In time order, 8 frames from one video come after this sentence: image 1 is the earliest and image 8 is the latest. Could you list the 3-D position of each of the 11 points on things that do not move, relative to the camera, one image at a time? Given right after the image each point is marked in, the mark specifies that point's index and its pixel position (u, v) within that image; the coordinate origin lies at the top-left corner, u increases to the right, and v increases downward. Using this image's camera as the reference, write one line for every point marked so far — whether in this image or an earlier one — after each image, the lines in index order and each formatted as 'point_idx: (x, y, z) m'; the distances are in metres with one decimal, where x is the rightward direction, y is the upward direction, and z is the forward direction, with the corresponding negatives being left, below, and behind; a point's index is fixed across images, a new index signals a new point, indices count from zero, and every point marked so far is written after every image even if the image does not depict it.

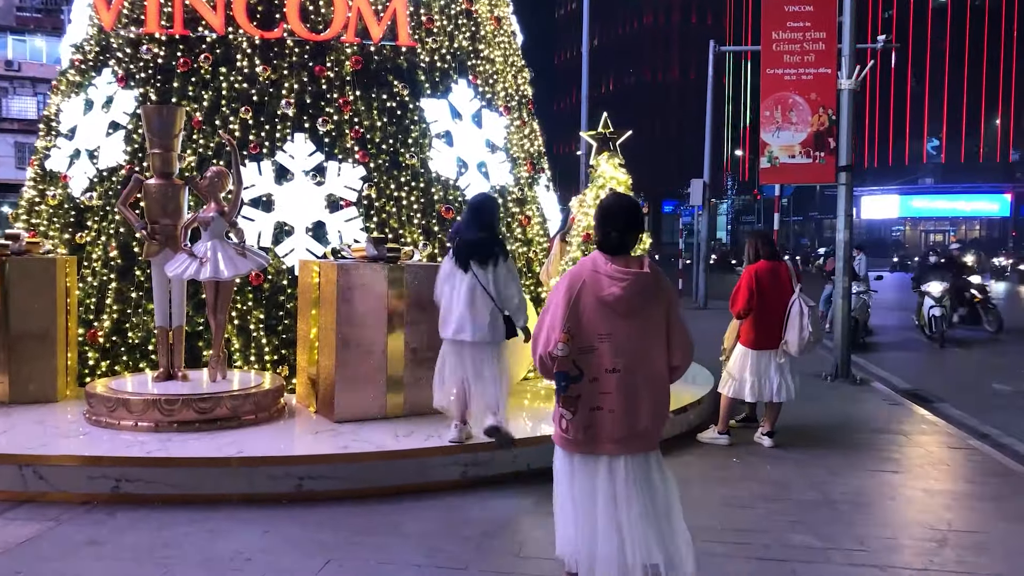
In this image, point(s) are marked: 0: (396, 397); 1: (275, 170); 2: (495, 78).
0: (-0.8, -0.8, +6.1) m
1: (-1.9, +1.0, +7.2) m
2: (-0.2, +2.0, +8.4) m
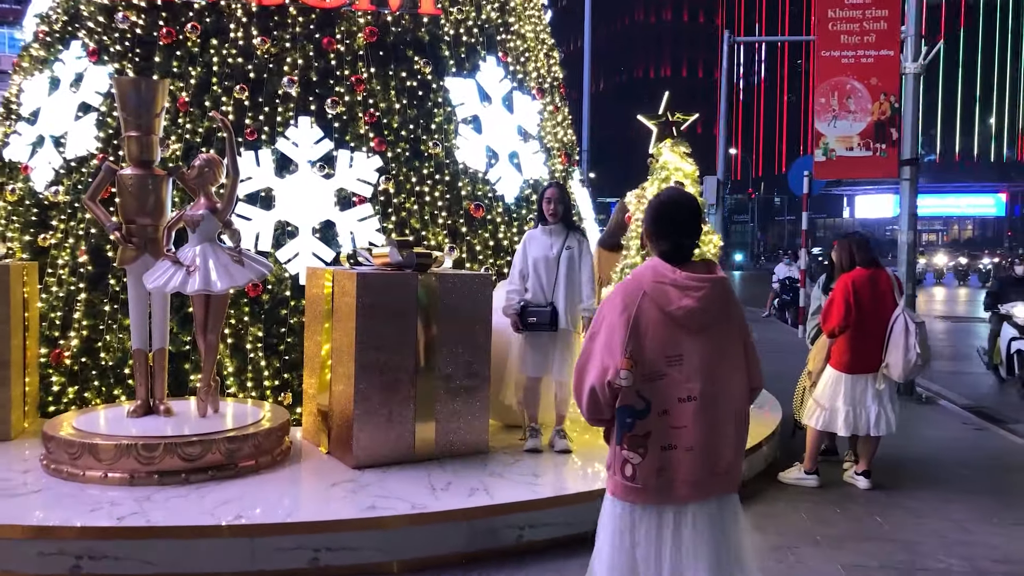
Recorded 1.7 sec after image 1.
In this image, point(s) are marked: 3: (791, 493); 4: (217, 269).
0: (-0.5, -0.8, +5.0) m
1: (-1.6, +0.9, +6.1) m
2: (+0.1, +1.9, +7.3) m
3: (+1.8, -1.3, +5.5) m
4: (-1.6, +0.1, +4.7) m
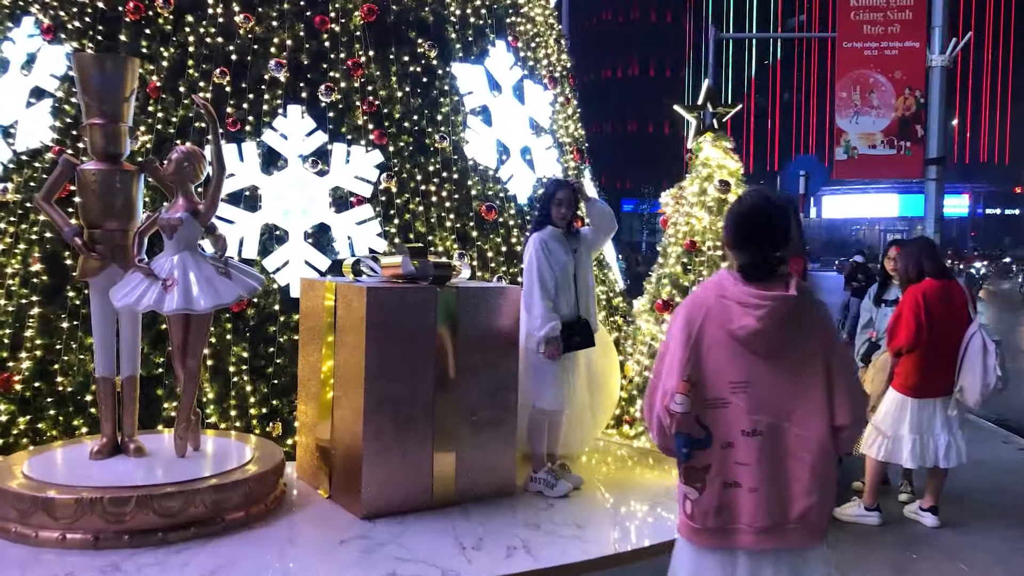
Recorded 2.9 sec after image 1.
0: (-0.3, -0.9, +4.3) m
1: (-1.5, +0.8, +5.4) m
2: (+0.2, +1.9, +6.6) m
3: (+1.9, -1.4, +4.9) m
4: (-1.4, 0.0, +3.9) m
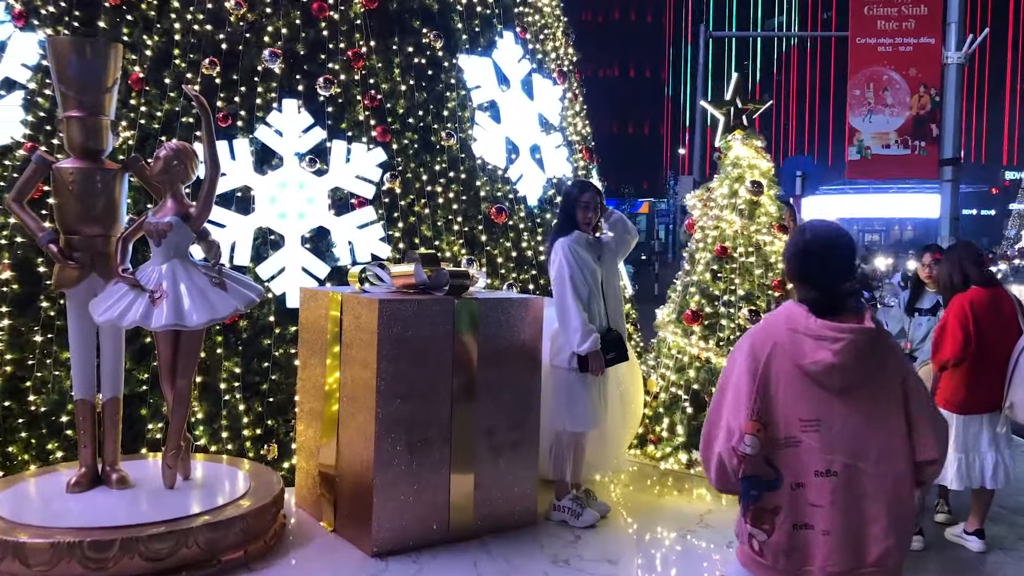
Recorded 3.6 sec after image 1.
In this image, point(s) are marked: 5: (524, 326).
0: (-0.2, -1.0, +3.9) m
1: (-1.4, +0.8, +4.9) m
2: (+0.2, +1.8, +6.3) m
3: (+2.0, -1.4, +4.6) m
4: (-1.3, 0.0, +3.5) m
5: (0.0, -0.2, +4.0) m
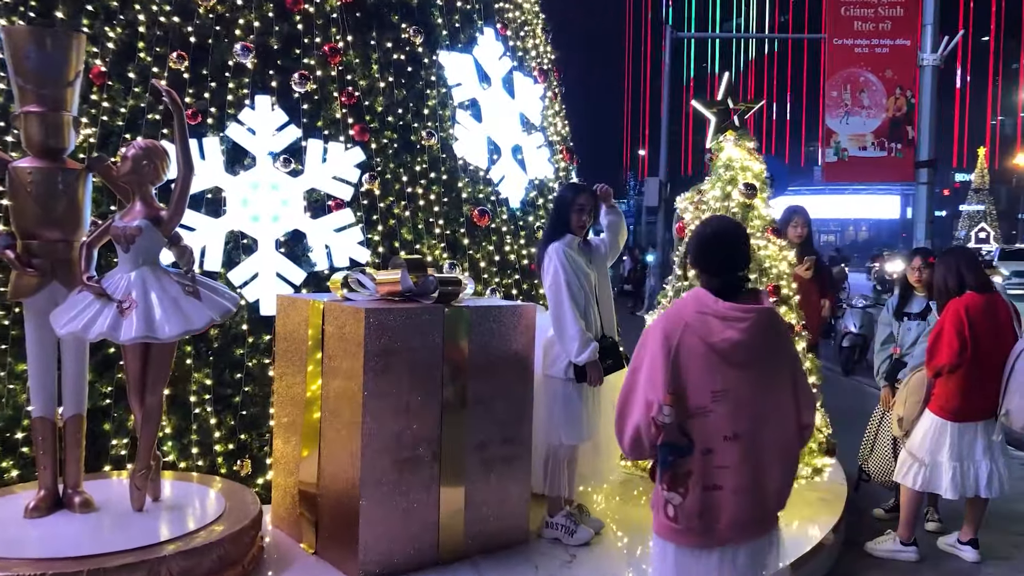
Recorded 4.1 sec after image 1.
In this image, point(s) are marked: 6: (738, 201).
0: (-0.3, -1.0, +3.7) m
1: (-1.5, +0.7, +4.7) m
2: (+0.1, +1.8, +6.1) m
3: (+1.9, -1.4, +4.5) m
4: (-1.3, -0.1, +3.2) m
5: (0.0, -0.2, +3.8) m
6: (+1.2, +0.5, +4.7) m
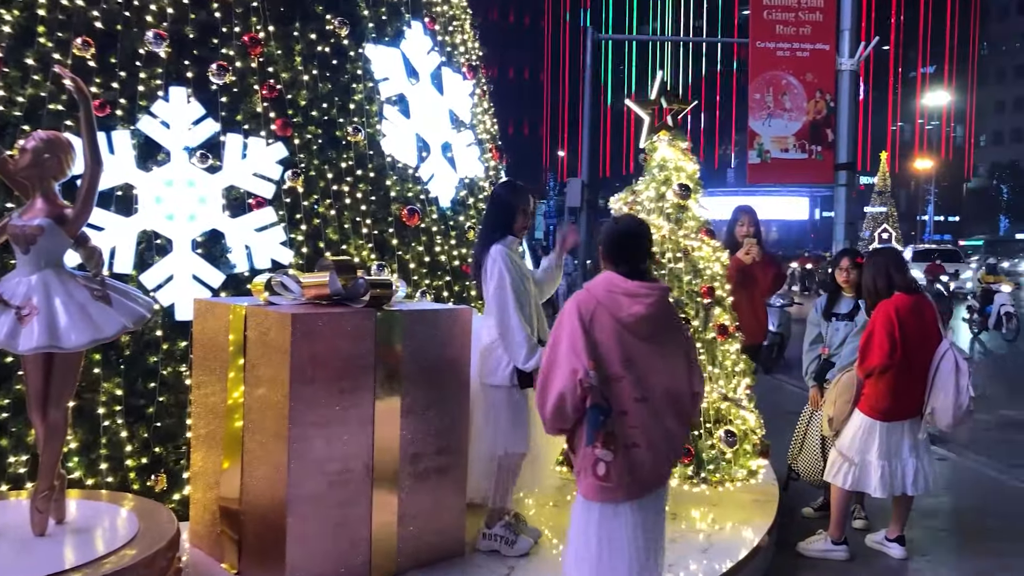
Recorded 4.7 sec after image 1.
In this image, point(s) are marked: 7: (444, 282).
0: (-0.5, -1.0, +3.5) m
1: (-1.9, +0.7, +4.4) m
2: (-0.4, +1.8, +5.9) m
3: (+1.6, -1.4, +4.5) m
4: (-1.5, -0.1, +3.0) m
5: (-0.3, -0.2, +3.6) m
6: (+0.9, +0.5, +4.7) m
7: (-0.4, 0.0, +5.5) m
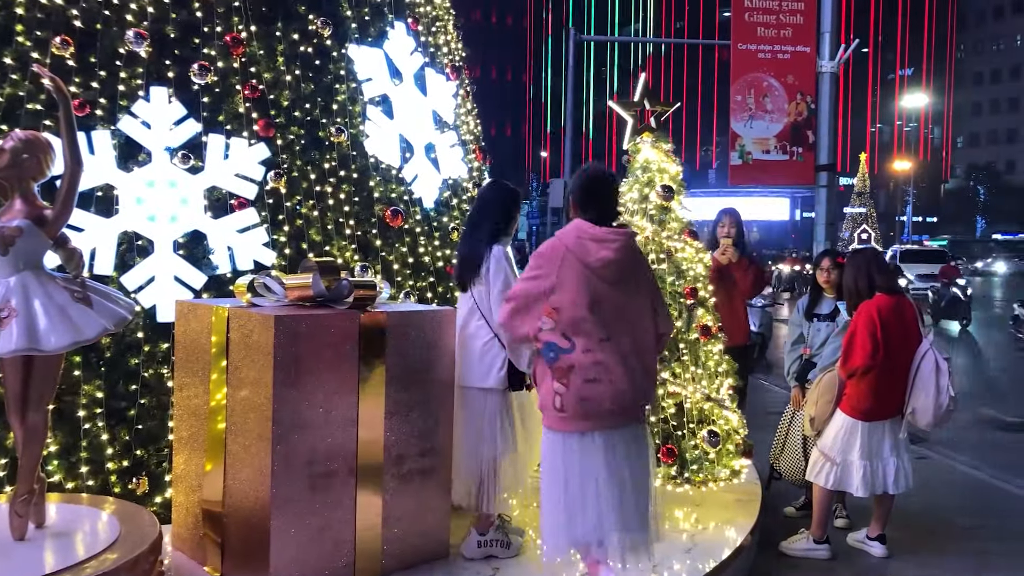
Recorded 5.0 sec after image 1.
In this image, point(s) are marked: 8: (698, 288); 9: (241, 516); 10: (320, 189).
0: (-0.6, -1.0, +3.5) m
1: (-2.0, +0.7, +4.4) m
2: (-0.5, +1.8, +5.9) m
3: (+1.5, -1.4, +4.5) m
4: (-1.6, -0.1, +2.9) m
5: (-0.3, -0.2, +3.6) m
6: (+0.8, +0.5, +4.7) m
7: (-0.5, 0.0, +5.5) m
8: (+1.0, 0.0, +4.8) m
9: (-1.0, -0.9, +3.3) m
10: (-1.1, +0.6, +5.0) m
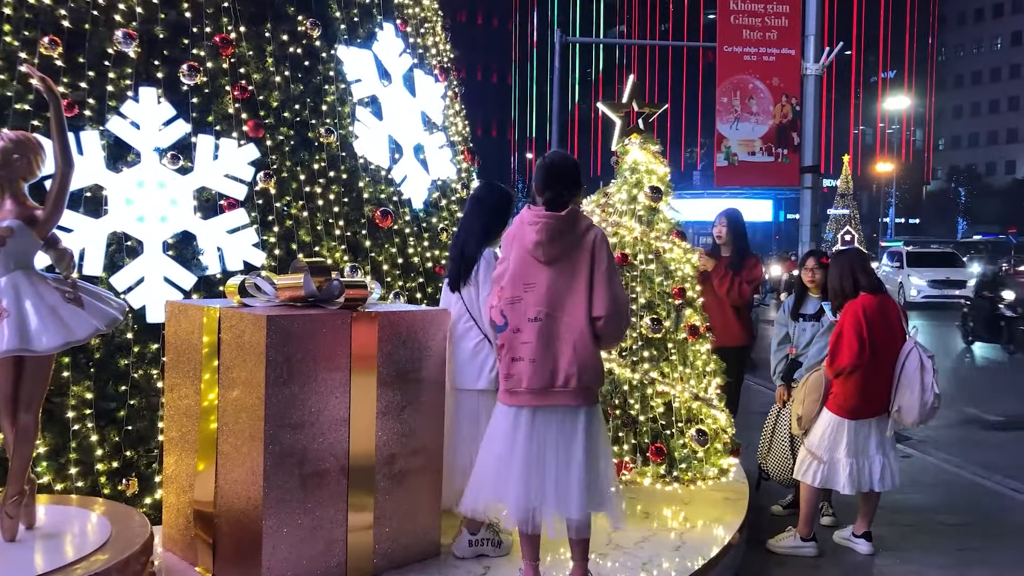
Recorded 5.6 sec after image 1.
0: (-0.6, -1.0, +3.5) m
1: (-2.0, +0.7, +4.3) m
2: (-0.6, +1.8, +5.9) m
3: (+1.5, -1.4, +4.6) m
4: (-1.6, -0.1, +2.9) m
5: (-0.4, -0.2, +3.7) m
6: (+0.7, +0.5, +4.7) m
7: (-0.6, 0.0, +5.5) m
8: (+1.0, 0.0, +4.8) m
9: (-1.1, -0.9, +3.3) m
10: (-1.2, +0.6, +5.0) m
